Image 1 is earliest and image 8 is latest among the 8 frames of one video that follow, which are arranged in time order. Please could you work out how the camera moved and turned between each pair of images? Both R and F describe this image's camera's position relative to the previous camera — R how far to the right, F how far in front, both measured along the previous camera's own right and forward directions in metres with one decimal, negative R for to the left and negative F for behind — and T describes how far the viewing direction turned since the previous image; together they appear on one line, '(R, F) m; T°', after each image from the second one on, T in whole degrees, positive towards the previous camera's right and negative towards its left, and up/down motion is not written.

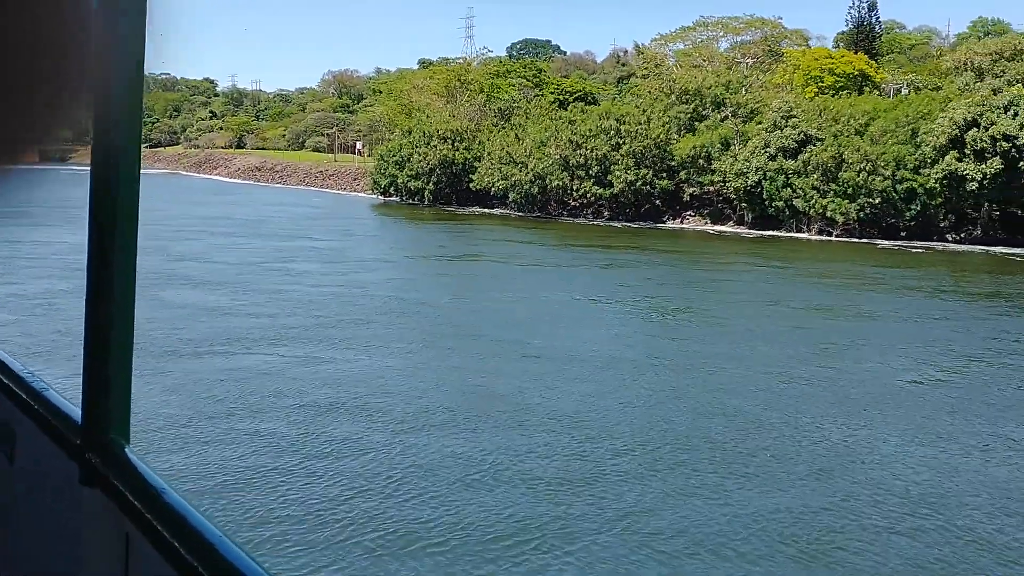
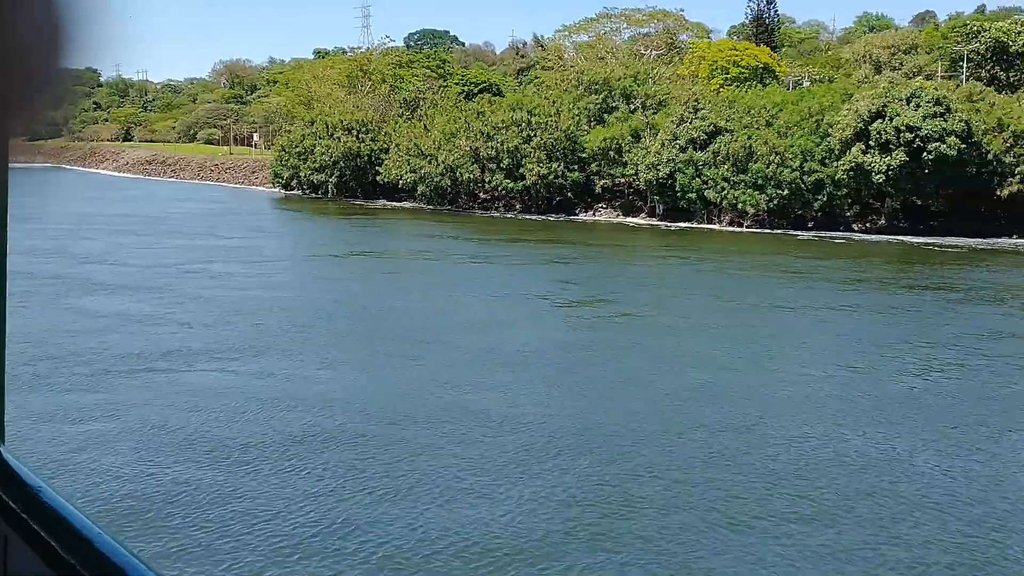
(-0.5, +0.8) m; +6°
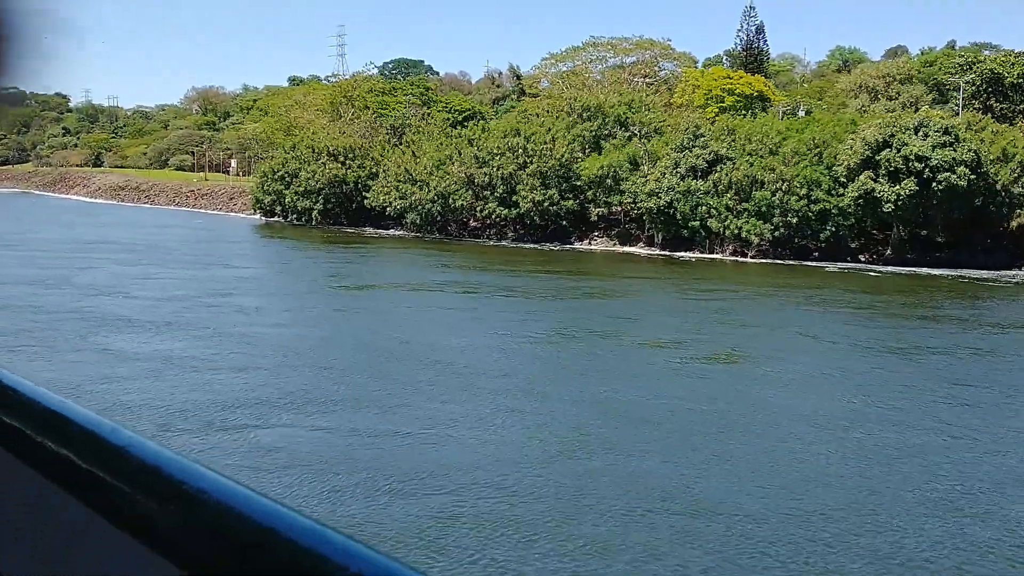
(-1.2, +1.2) m; +2°
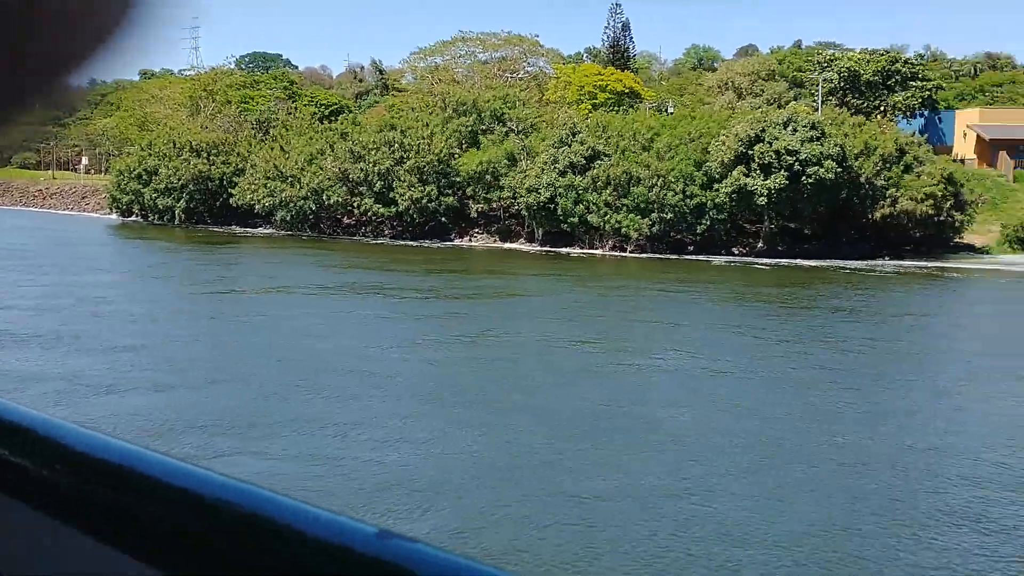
(-0.7, +0.6) m; +8°
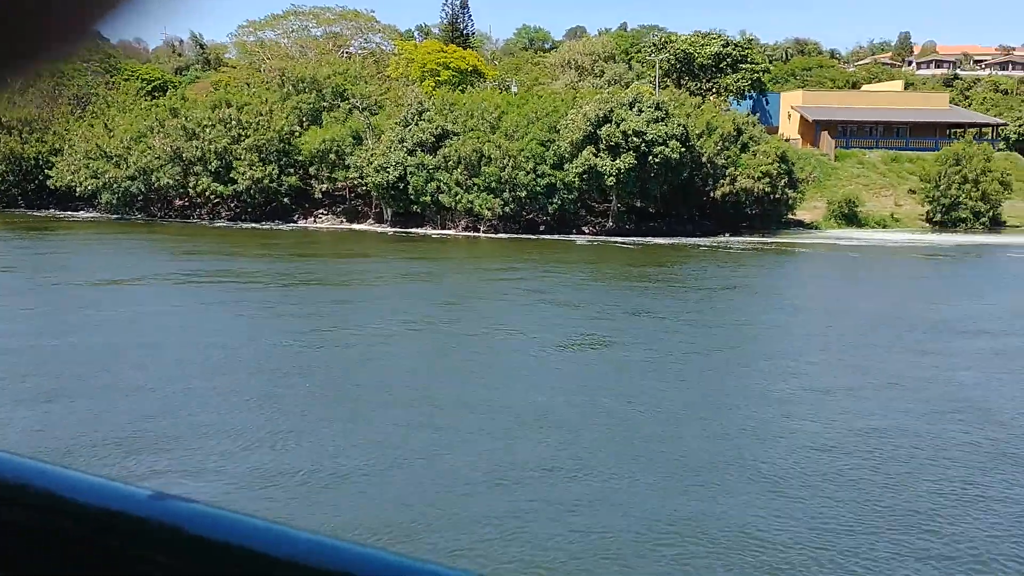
(-0.8, +0.5) m; +10°
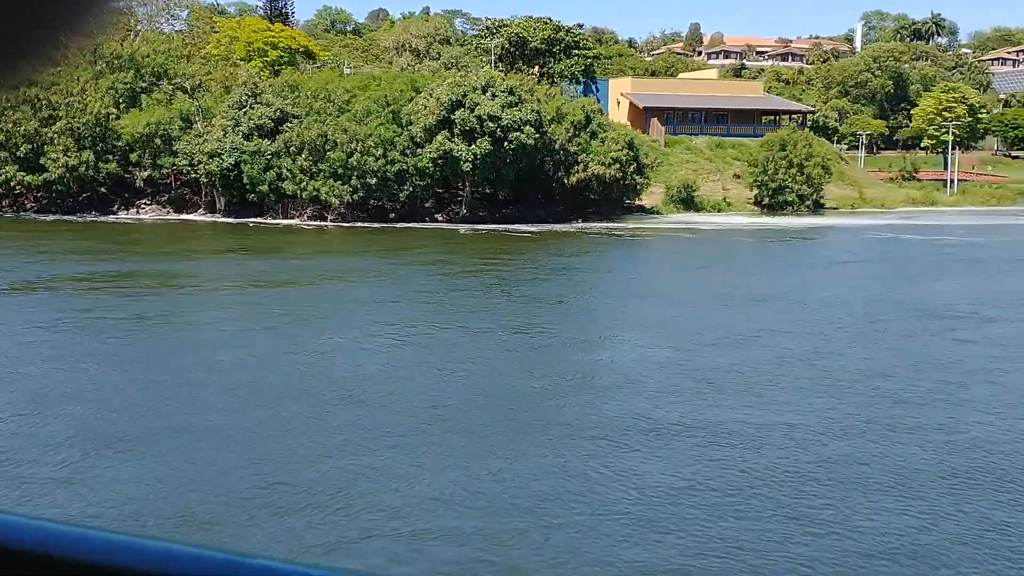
(-2.0, +1.2) m; +12°
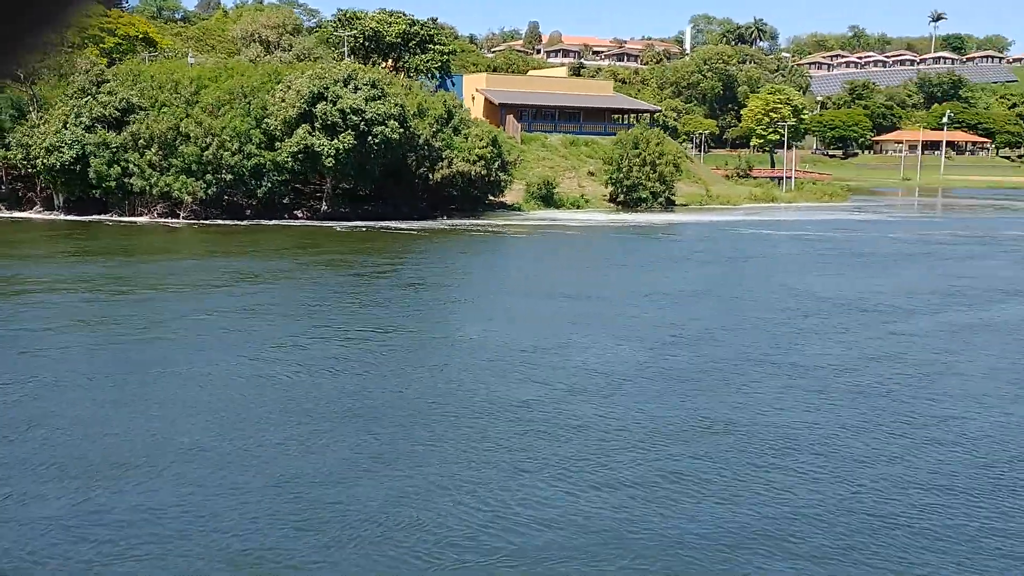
(-1.1, +0.4) m; +10°
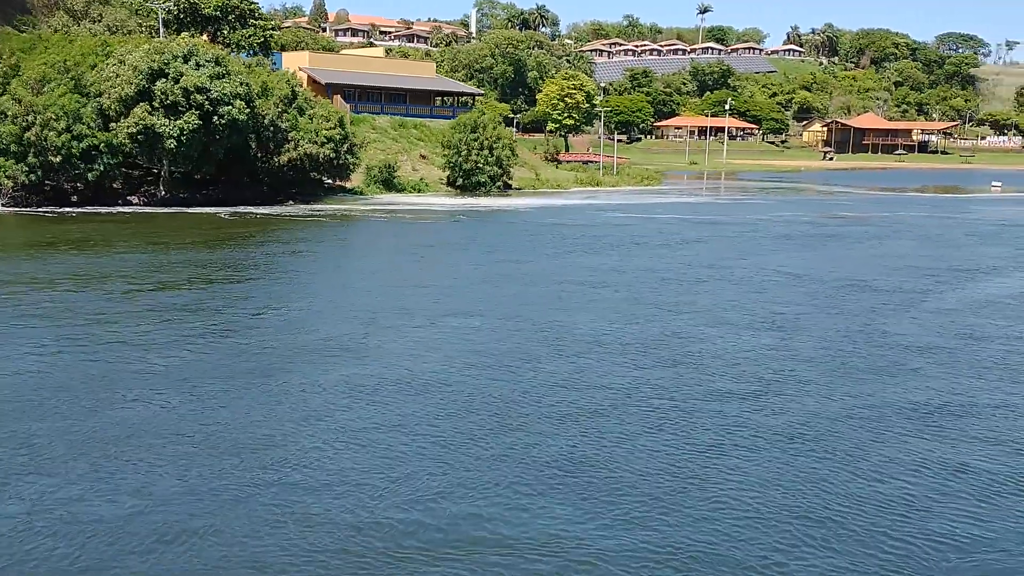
(-3.0, +0.7) m; +13°
